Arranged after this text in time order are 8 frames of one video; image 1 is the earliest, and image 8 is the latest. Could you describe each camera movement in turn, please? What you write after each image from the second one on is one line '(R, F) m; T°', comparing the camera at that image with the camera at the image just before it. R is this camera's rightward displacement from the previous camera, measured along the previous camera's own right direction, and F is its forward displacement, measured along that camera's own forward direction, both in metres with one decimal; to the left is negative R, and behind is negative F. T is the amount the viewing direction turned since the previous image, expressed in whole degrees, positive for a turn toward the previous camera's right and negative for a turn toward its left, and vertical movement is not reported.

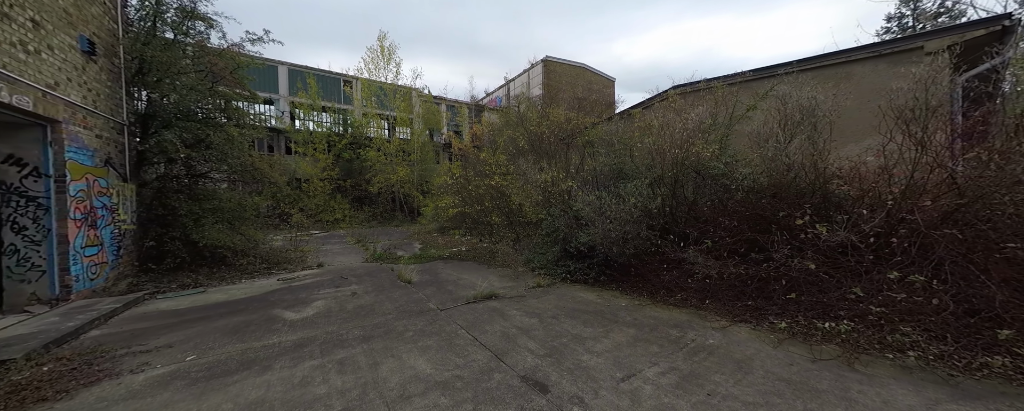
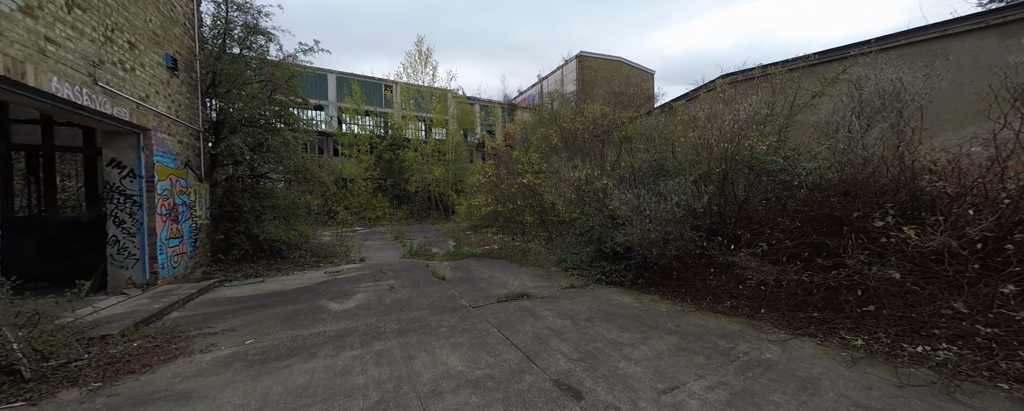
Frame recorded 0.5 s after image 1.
(0.0, +0.1) m; -7°
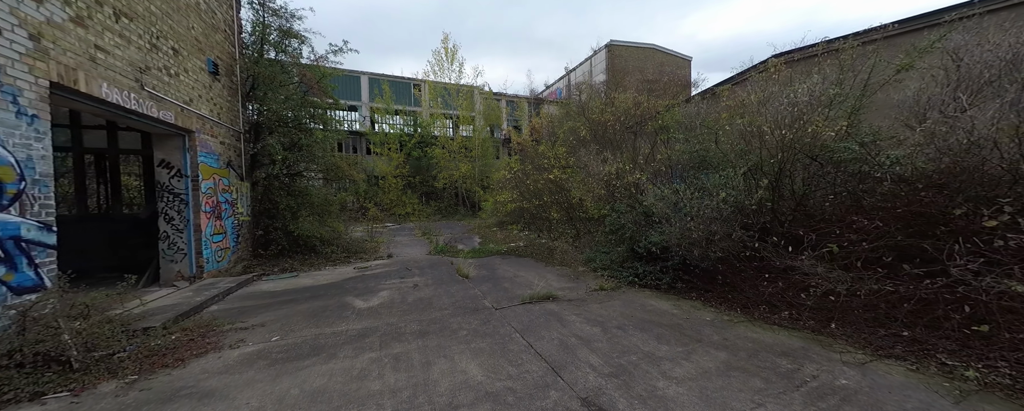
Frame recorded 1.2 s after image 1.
(+0.1, +0.3) m; -5°
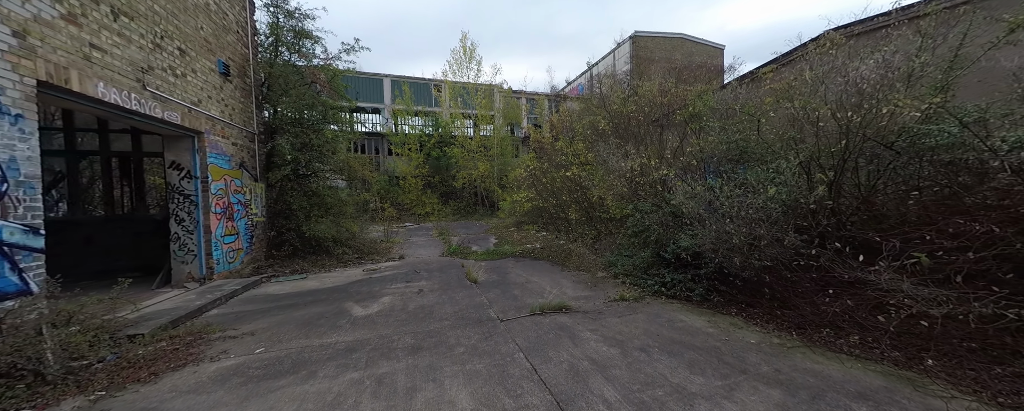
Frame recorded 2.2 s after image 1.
(+0.2, +0.5) m; -4°
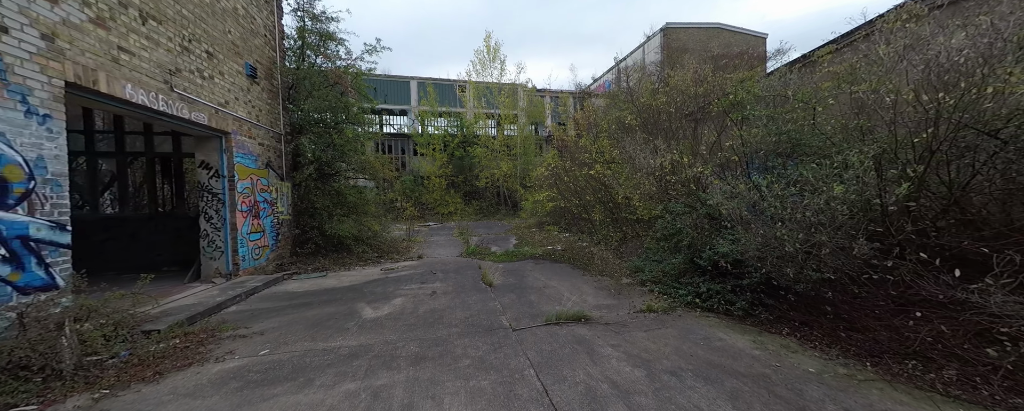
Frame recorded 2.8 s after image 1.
(+0.1, +0.3) m; -5°
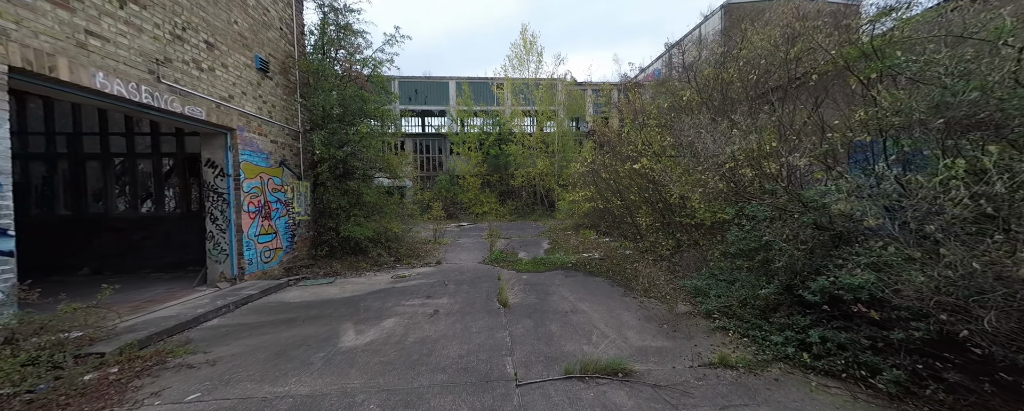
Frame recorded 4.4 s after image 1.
(+0.3, +1.2) m; -8°
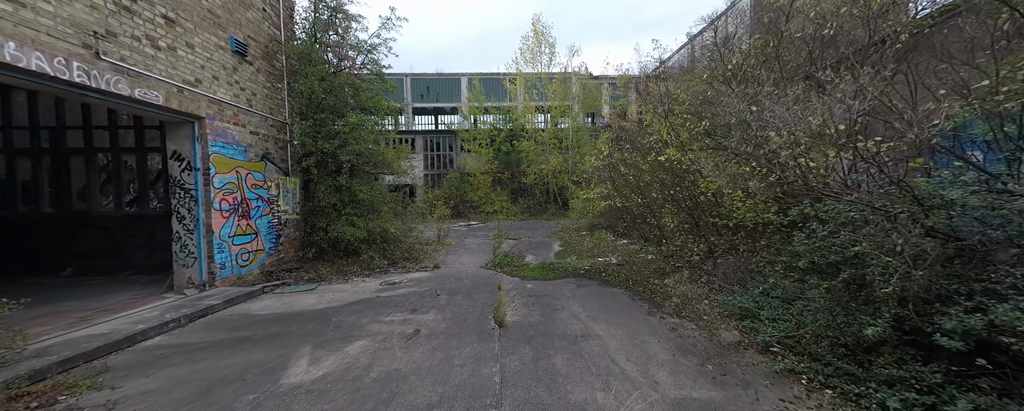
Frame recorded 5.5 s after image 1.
(+0.2, +0.9) m; -3°
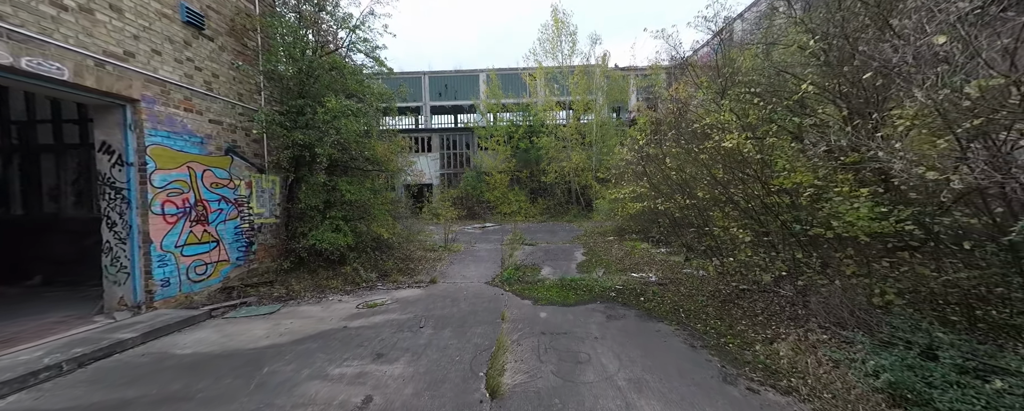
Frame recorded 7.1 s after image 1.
(+0.2, +1.4) m; -4°
